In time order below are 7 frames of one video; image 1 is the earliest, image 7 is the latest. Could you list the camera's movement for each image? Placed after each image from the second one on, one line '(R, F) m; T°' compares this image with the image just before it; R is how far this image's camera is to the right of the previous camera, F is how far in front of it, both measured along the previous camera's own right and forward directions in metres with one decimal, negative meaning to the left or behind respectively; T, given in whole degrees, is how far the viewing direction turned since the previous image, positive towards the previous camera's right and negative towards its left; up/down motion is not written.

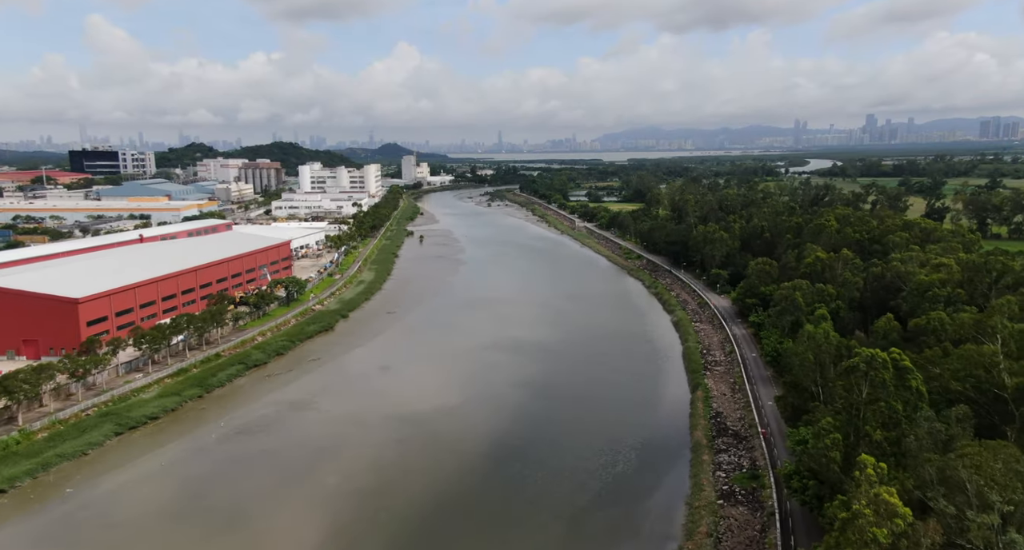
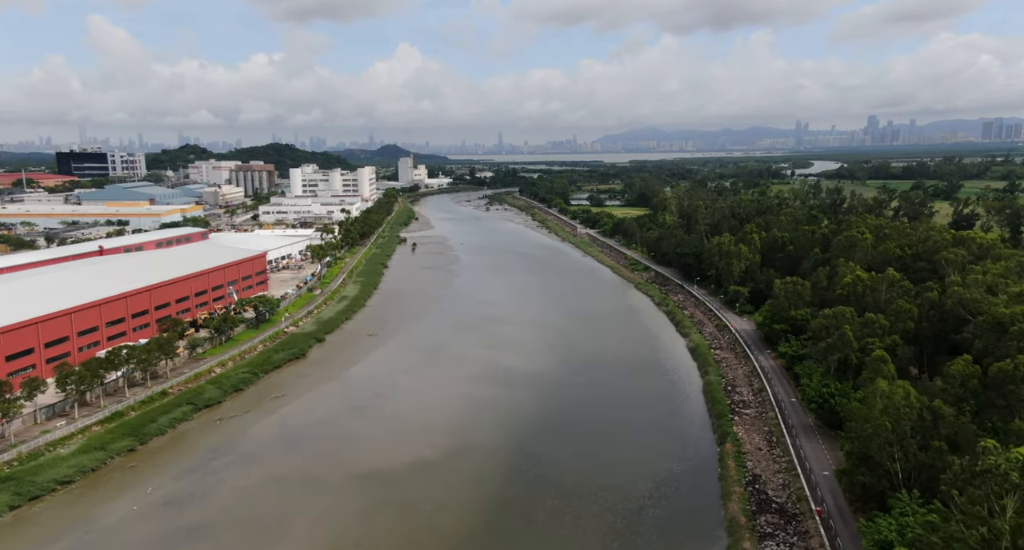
(+0.2, +3.6) m; 0°
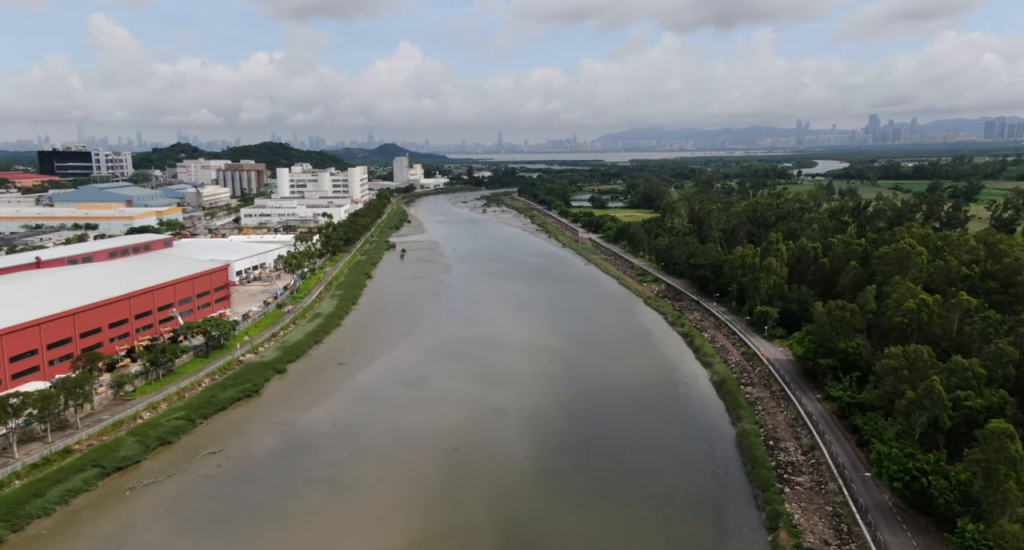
(+0.3, +4.4) m; 0°
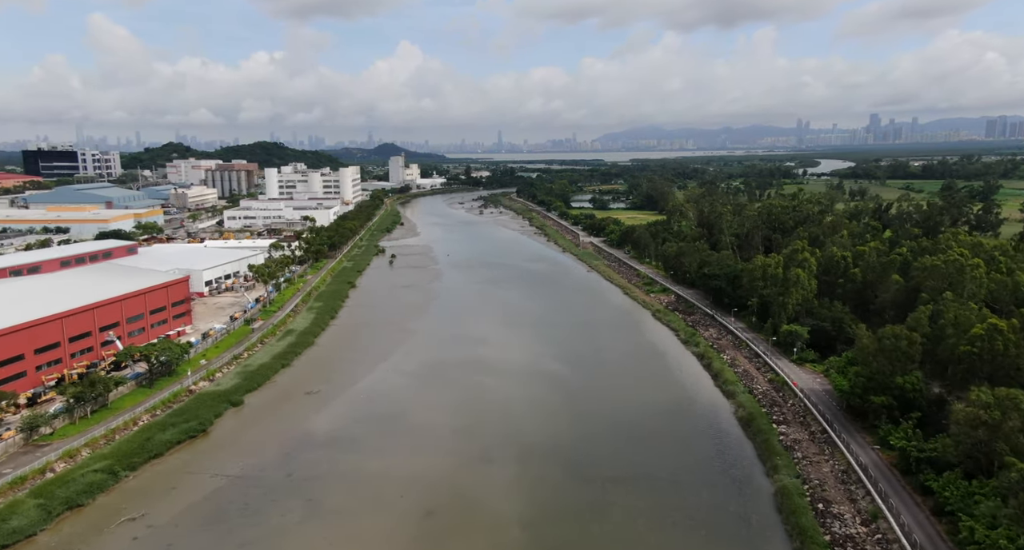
(+0.3, +3.5) m; 0°
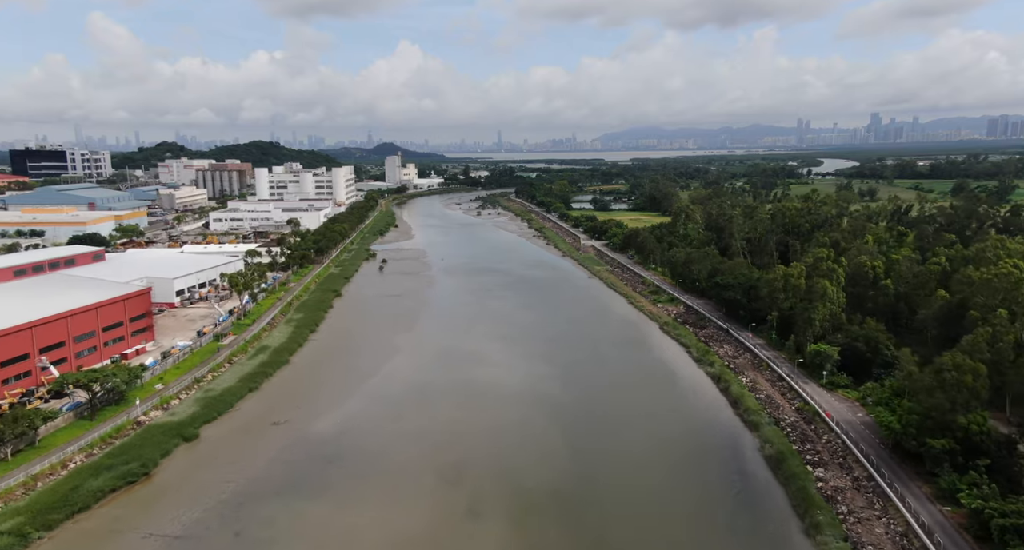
(+0.2, +2.8) m; 0°
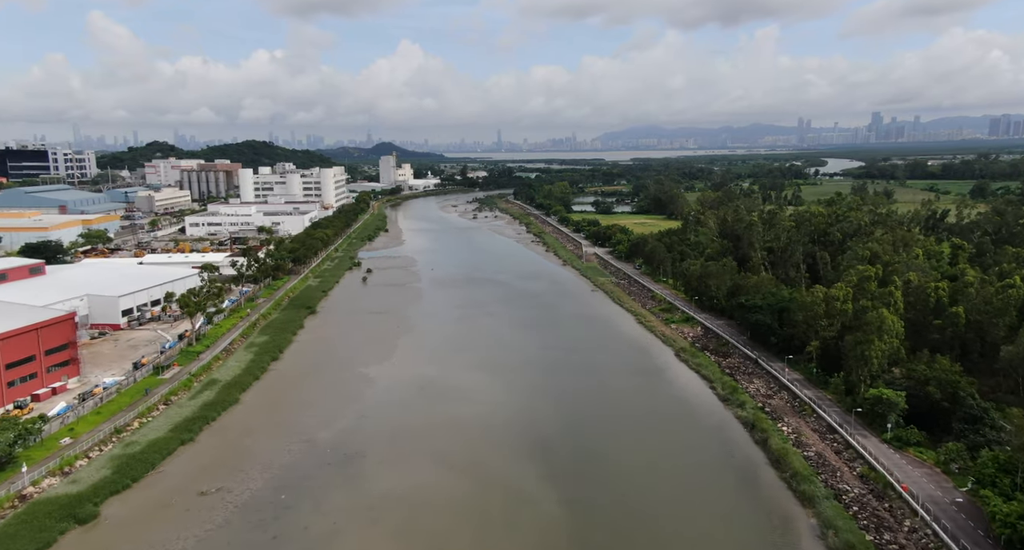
(+0.3, +4.3) m; 0°
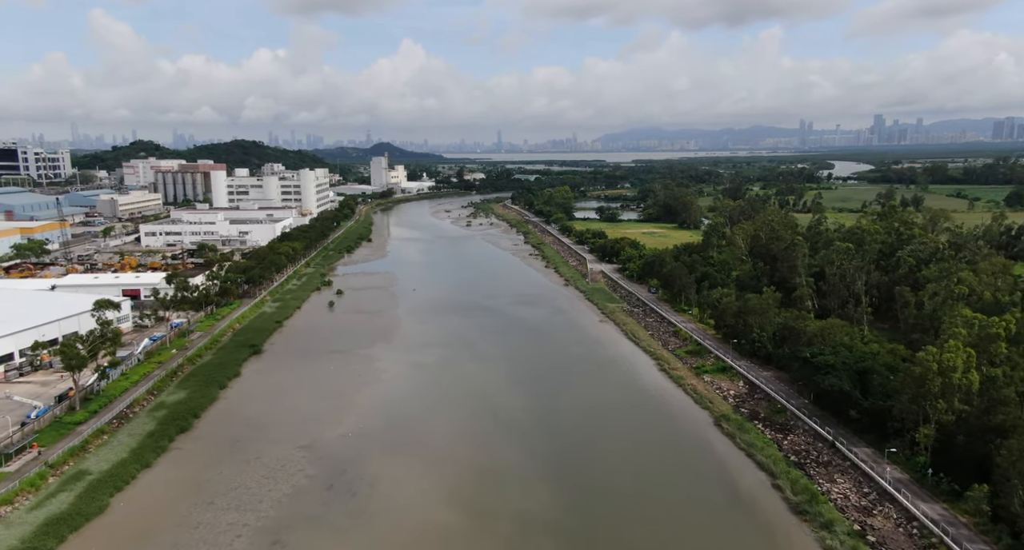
(+0.4, +6.9) m; 0°
